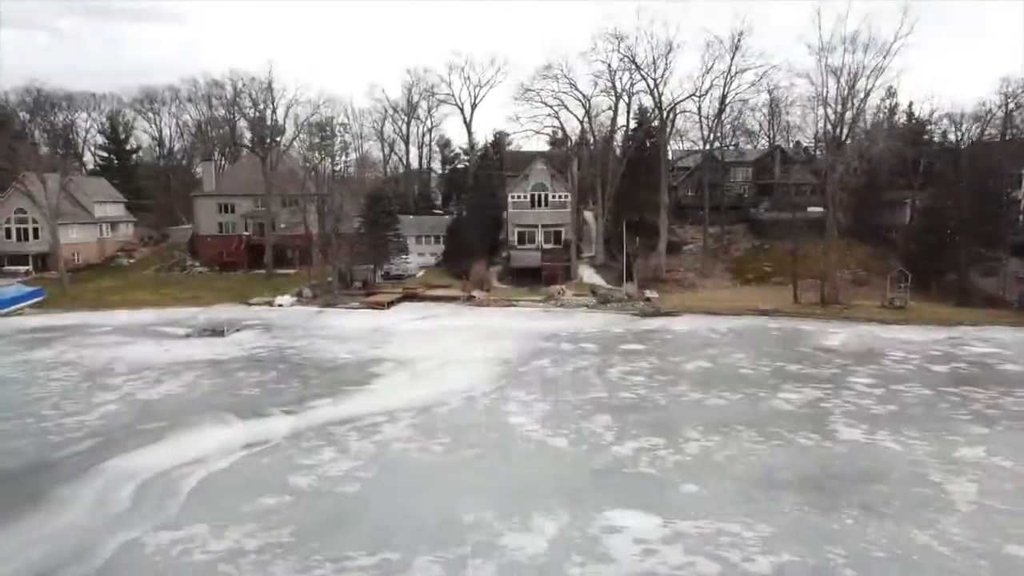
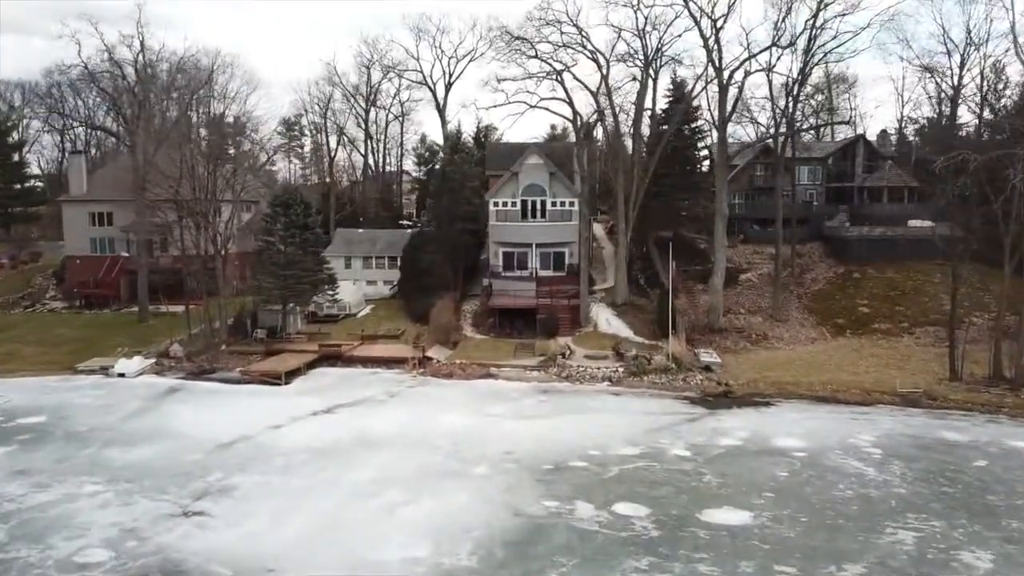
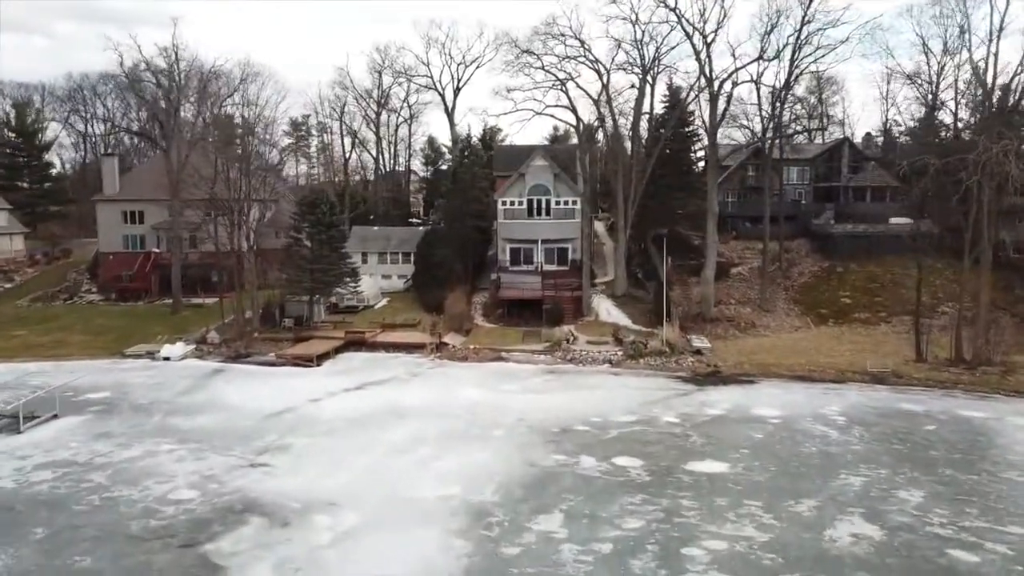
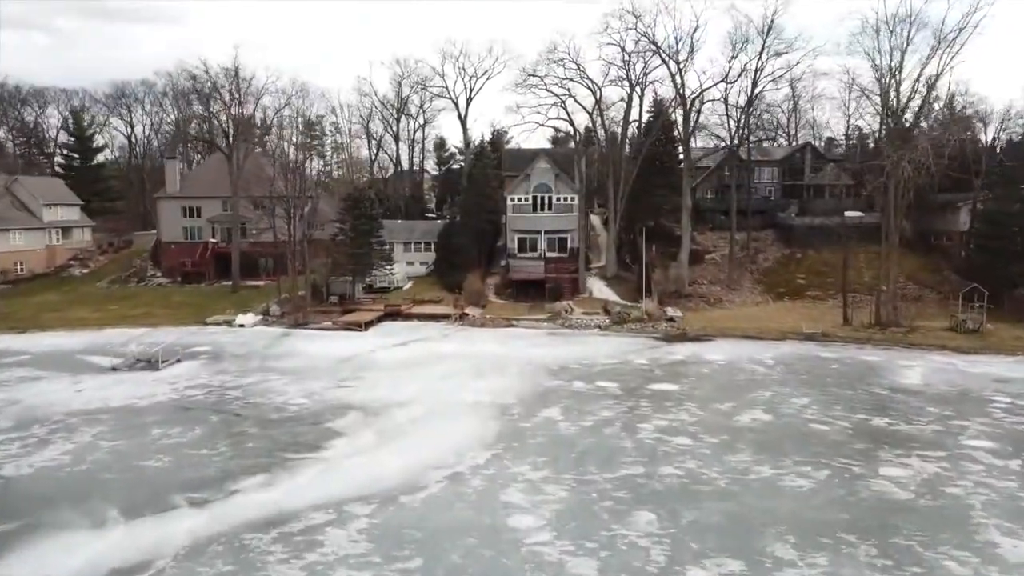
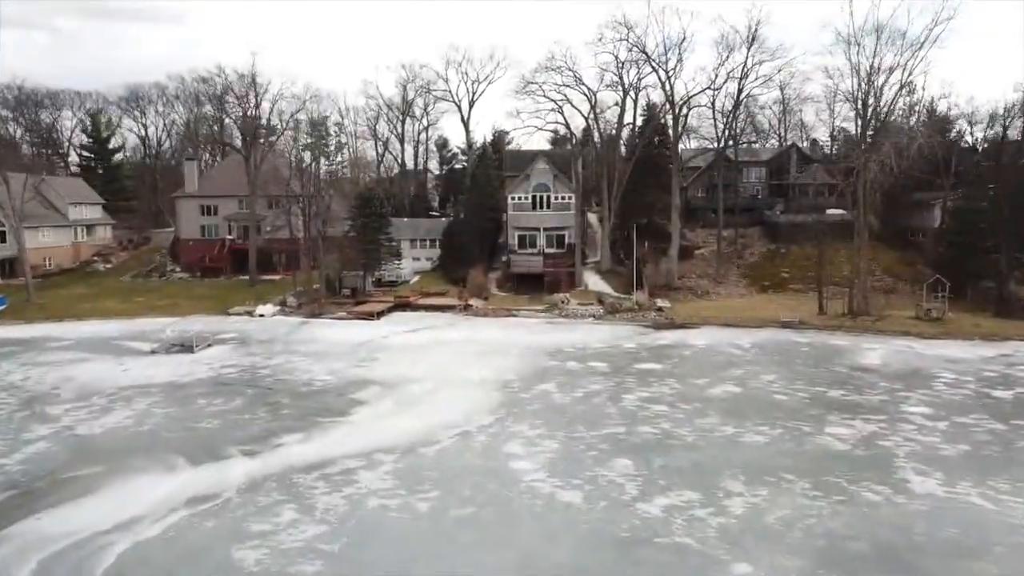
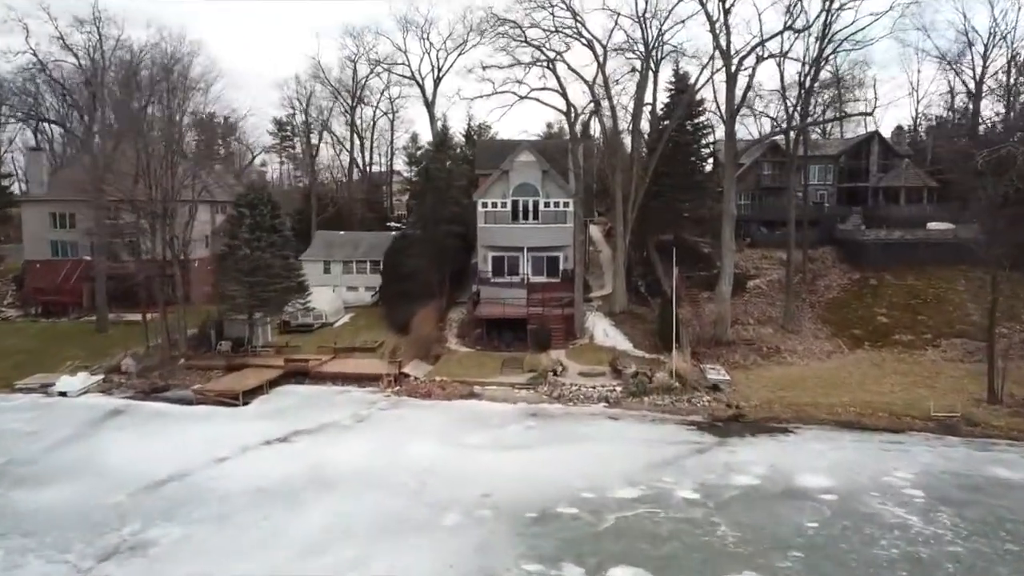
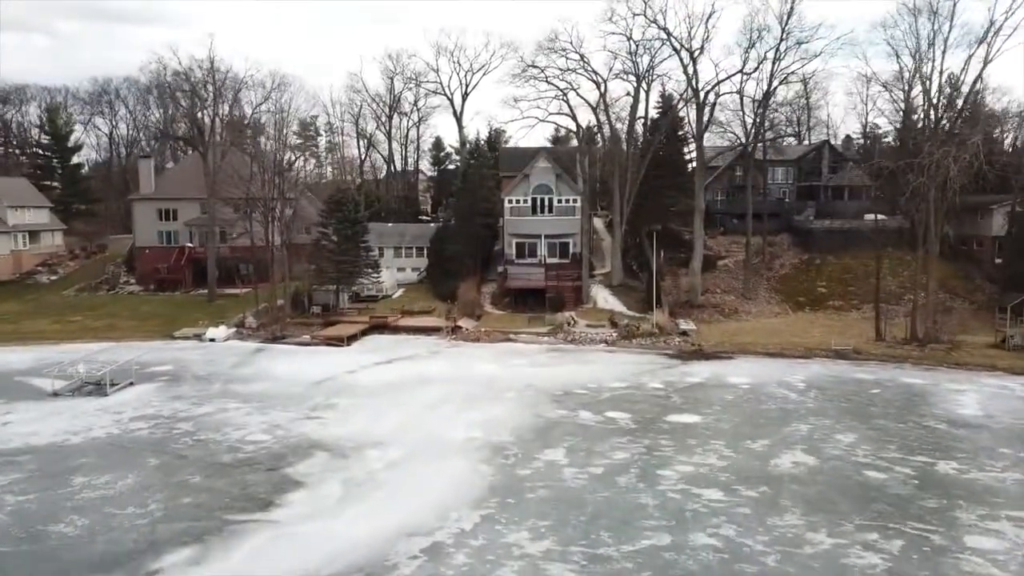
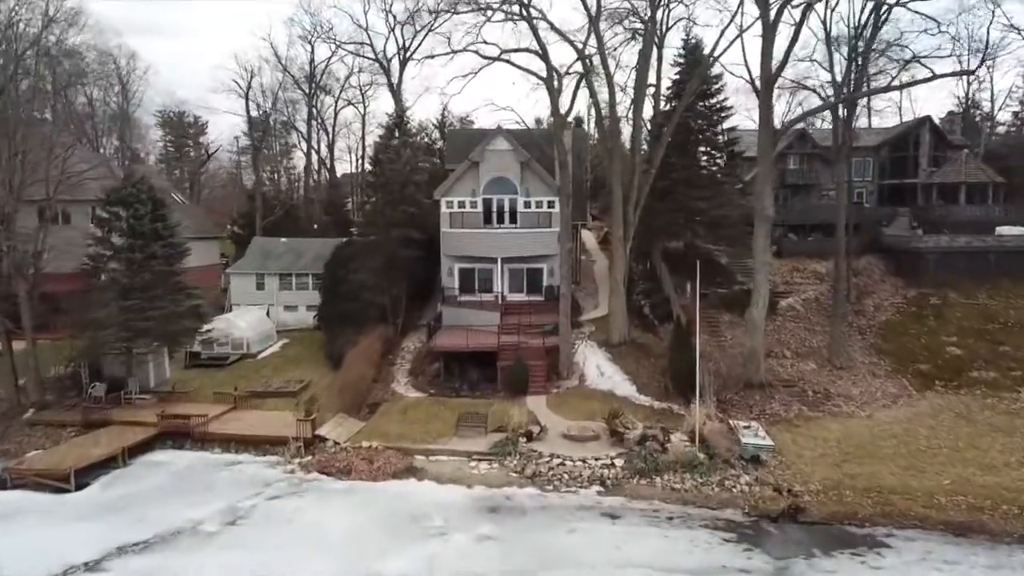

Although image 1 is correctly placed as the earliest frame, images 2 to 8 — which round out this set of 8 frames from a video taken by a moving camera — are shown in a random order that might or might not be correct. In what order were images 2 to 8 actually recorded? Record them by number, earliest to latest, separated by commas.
5, 4, 7, 3, 2, 6, 8
